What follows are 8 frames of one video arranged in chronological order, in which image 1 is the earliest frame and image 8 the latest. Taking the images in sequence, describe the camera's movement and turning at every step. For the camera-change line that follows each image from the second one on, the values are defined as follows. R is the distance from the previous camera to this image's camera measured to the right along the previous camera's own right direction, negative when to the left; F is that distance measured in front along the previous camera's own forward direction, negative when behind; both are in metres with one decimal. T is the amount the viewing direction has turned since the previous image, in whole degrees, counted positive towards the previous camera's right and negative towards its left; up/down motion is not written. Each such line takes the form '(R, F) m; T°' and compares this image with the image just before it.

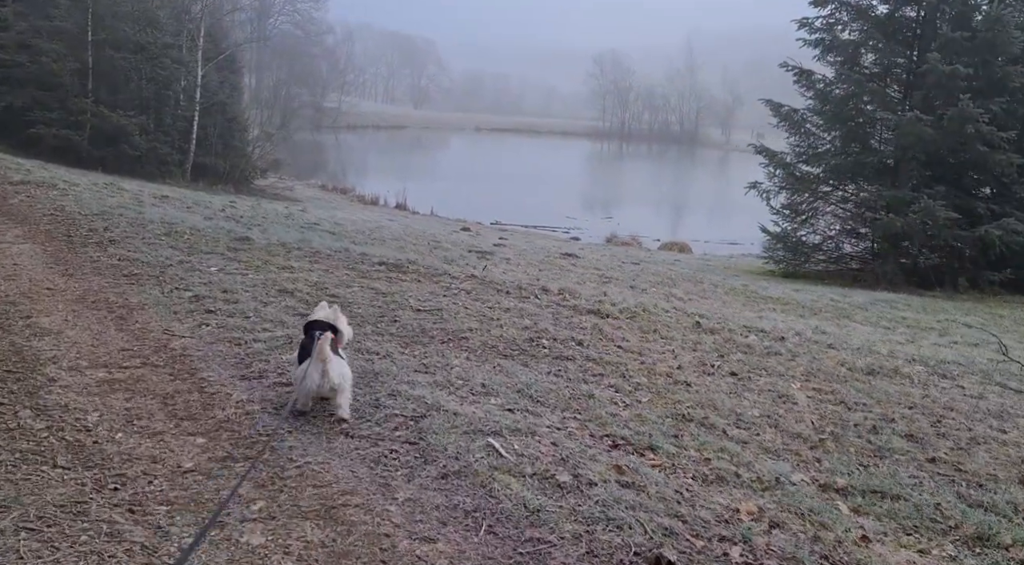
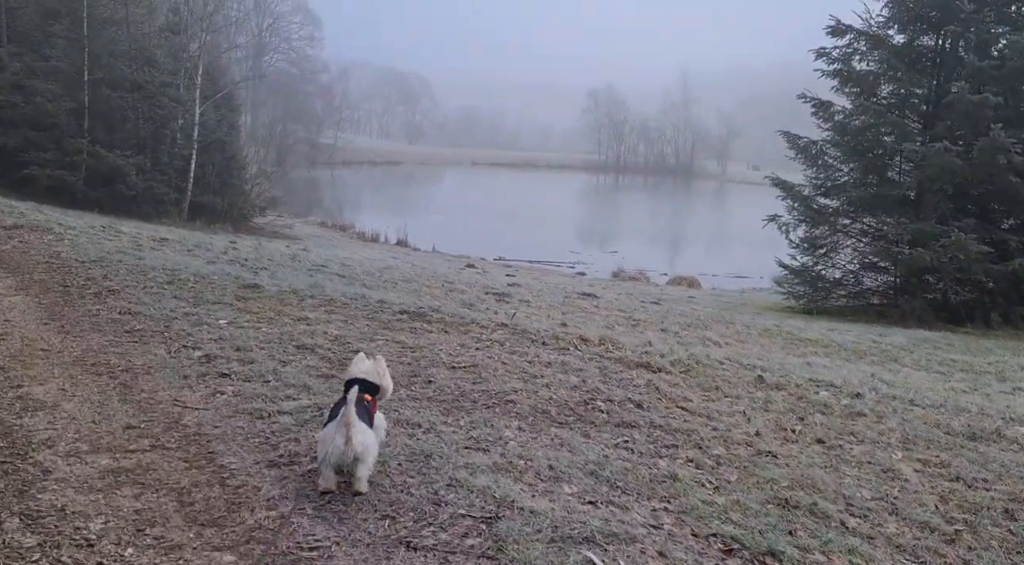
(-0.4, +0.7) m; 0°
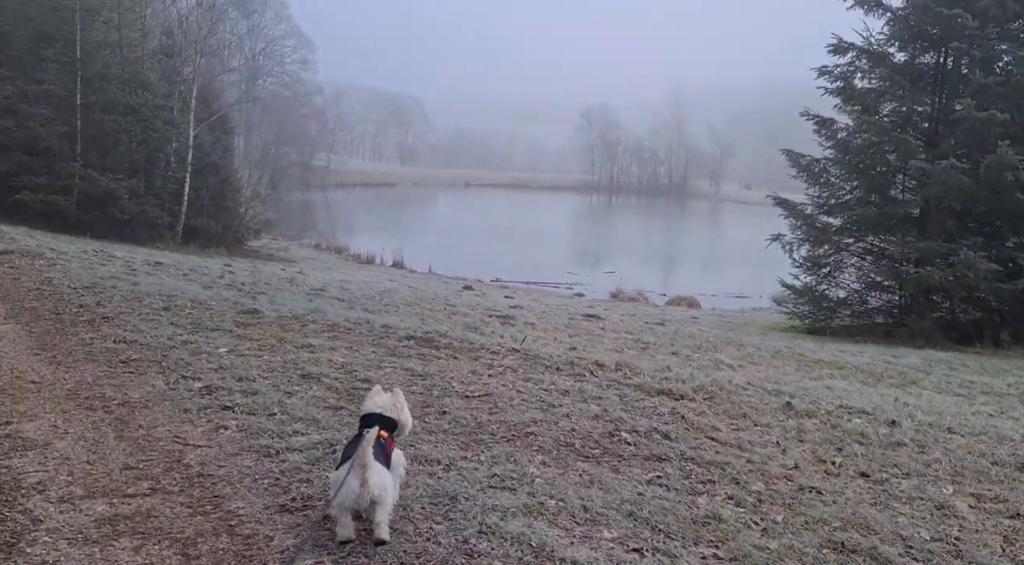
(-0.2, +0.3) m; 0°
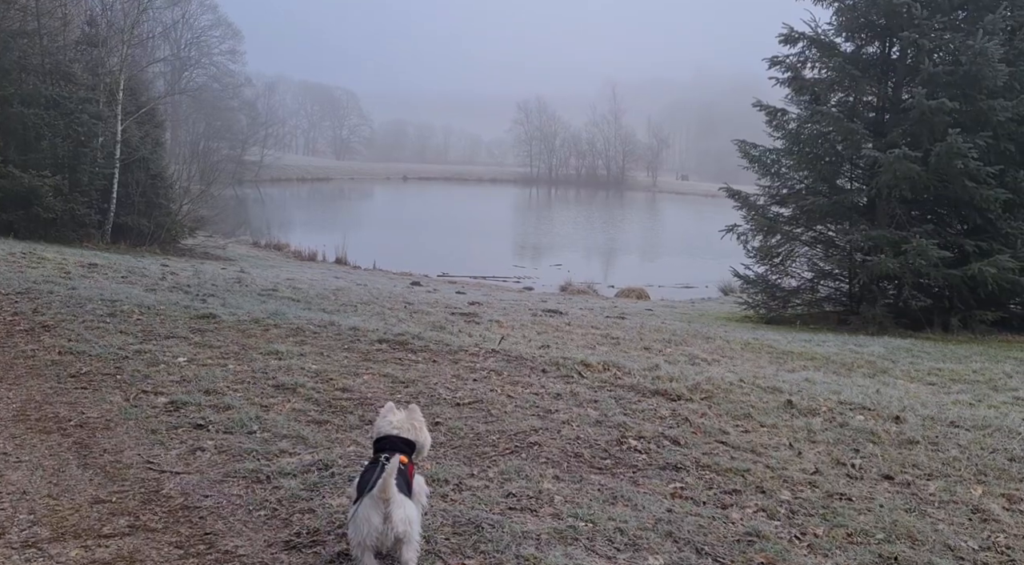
(-0.4, +0.4) m; +4°
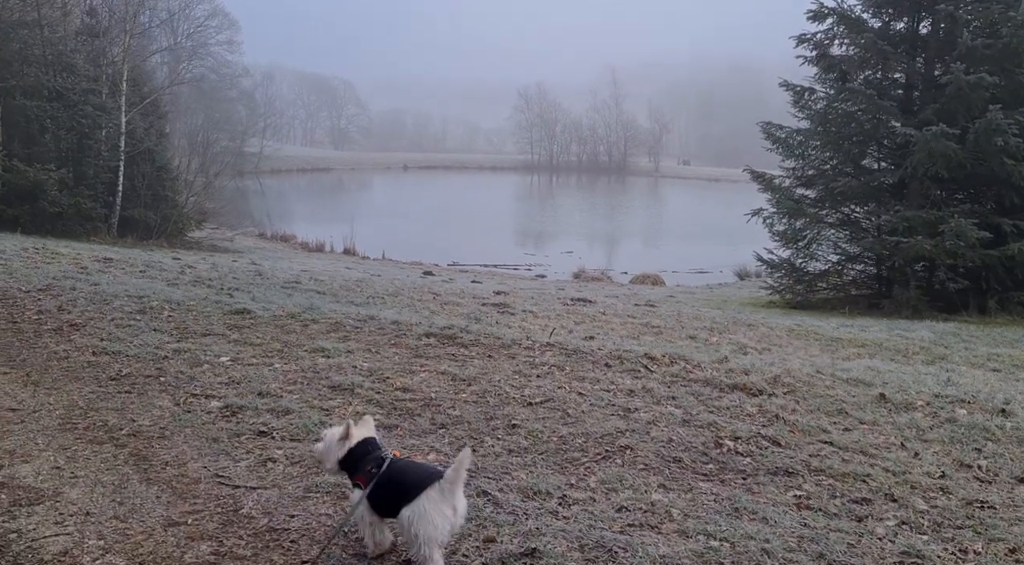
(-0.5, +0.4) m; 0°
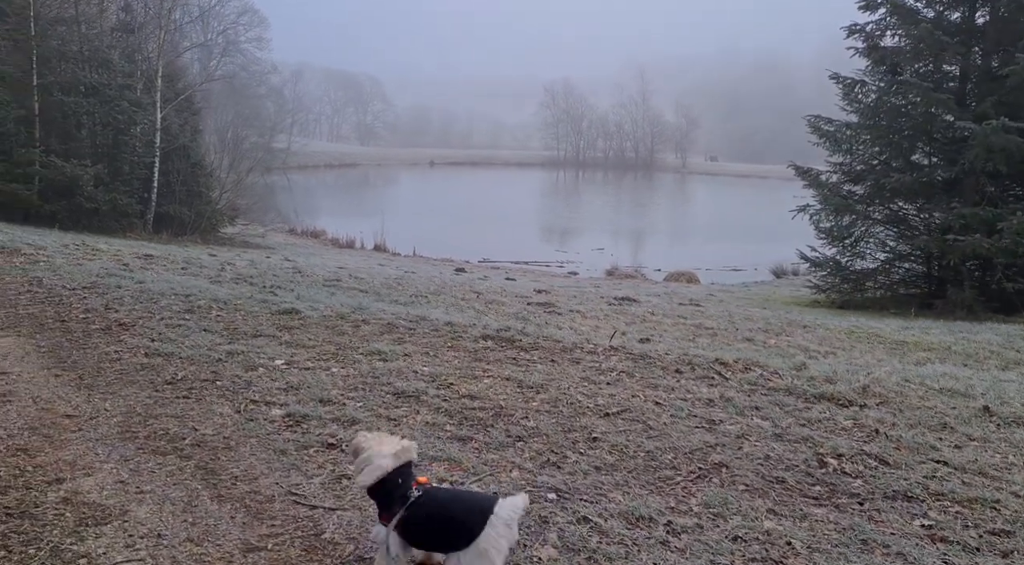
(-0.3, +0.3) m; -2°
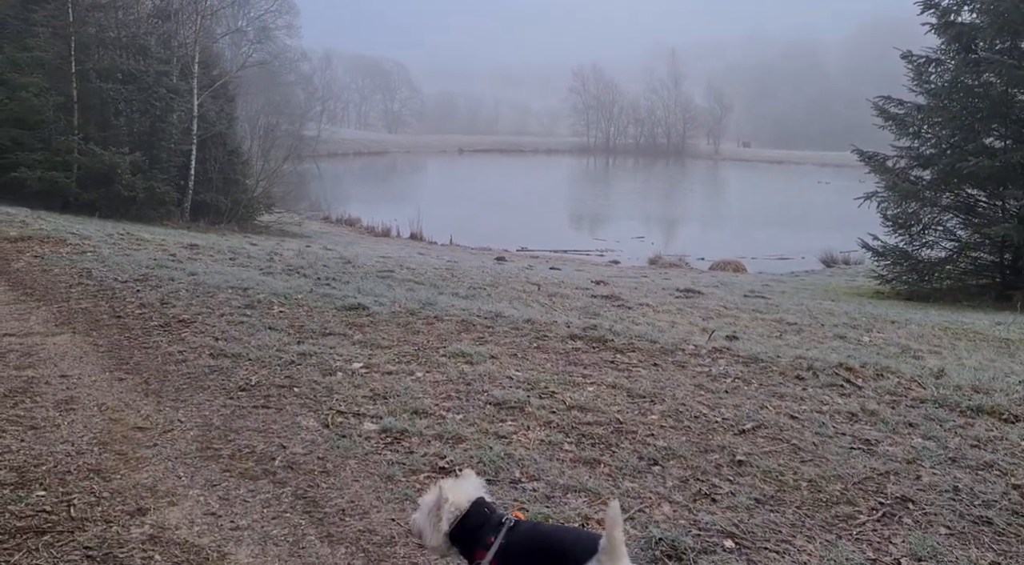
(-0.5, +0.6) m; -2°
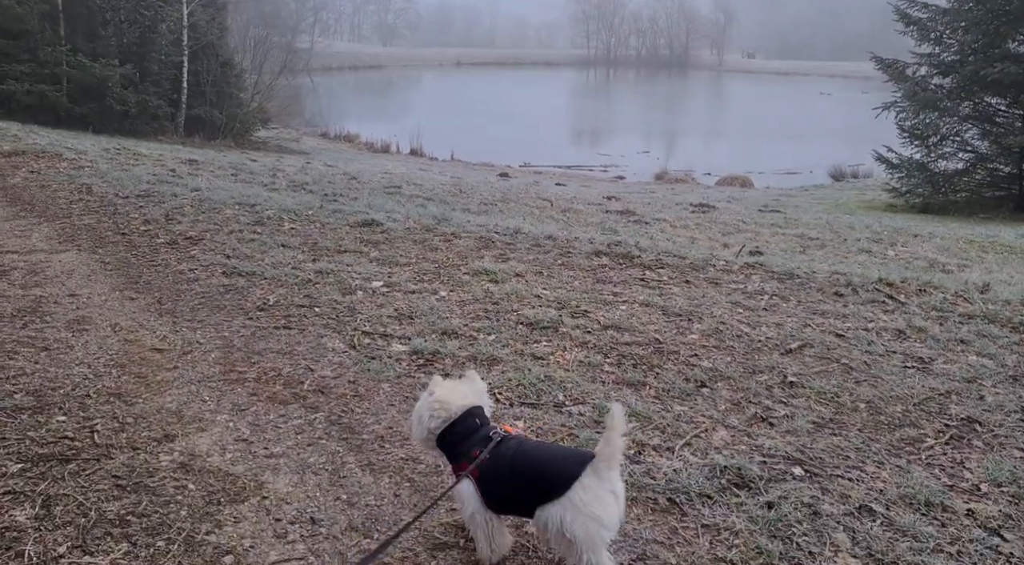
(-0.2, +0.3) m; 0°
